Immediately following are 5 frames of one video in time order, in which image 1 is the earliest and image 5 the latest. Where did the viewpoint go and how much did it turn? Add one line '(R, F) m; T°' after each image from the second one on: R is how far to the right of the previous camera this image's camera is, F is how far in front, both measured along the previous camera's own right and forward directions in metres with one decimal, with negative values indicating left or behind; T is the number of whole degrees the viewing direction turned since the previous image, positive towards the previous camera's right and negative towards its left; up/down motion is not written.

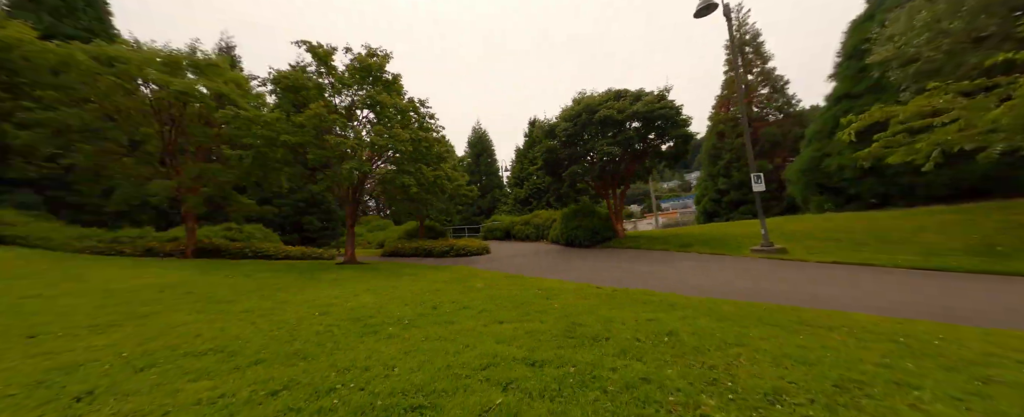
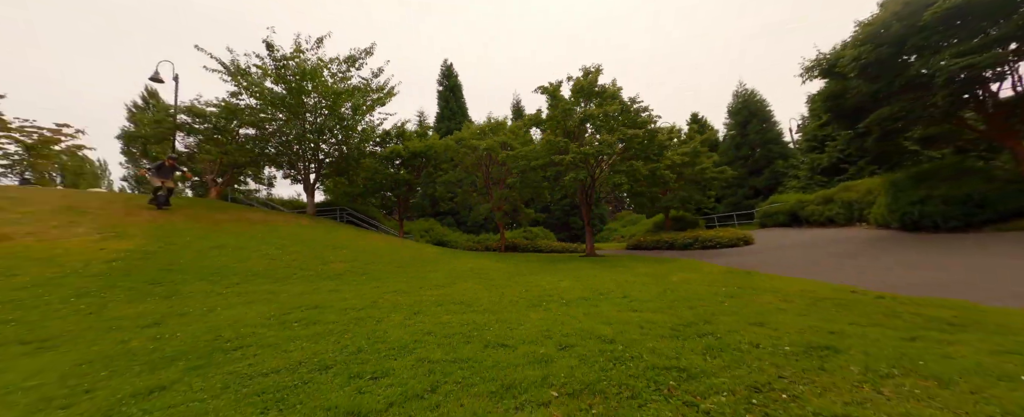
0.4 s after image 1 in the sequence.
(+2.4, -0.2) m; -45°
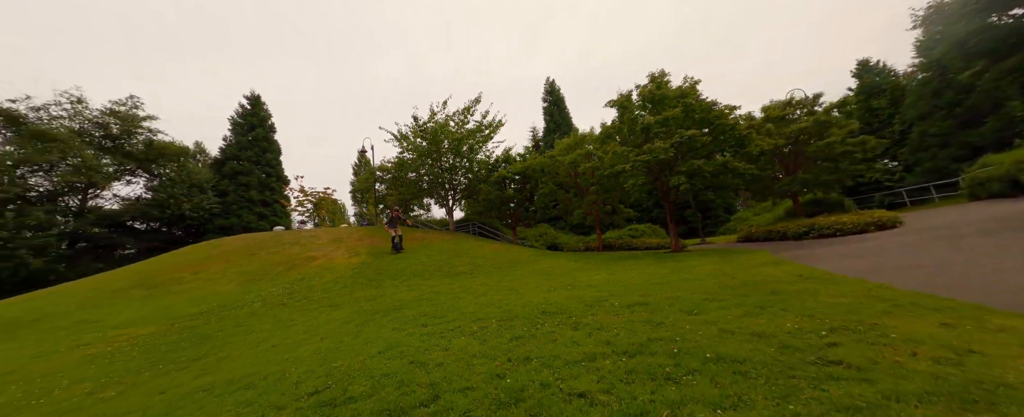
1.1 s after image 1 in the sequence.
(+3.7, -3.0) m; -24°
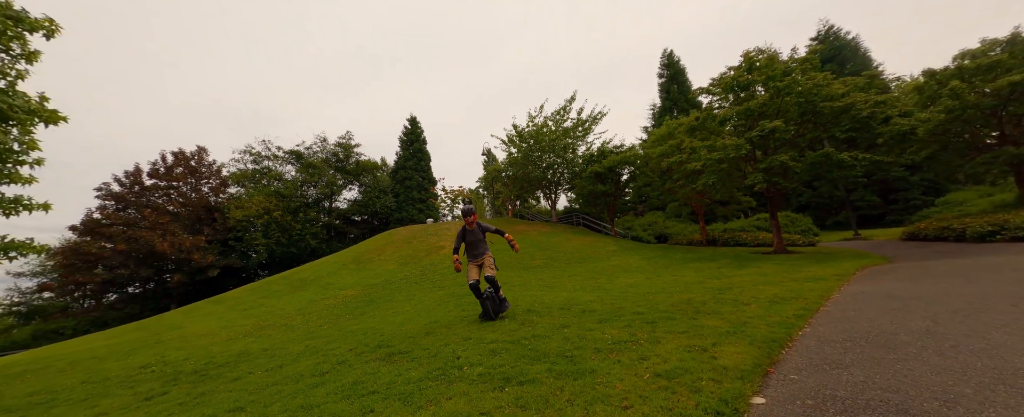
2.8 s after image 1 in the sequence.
(+4.2, -2.0) m; -25°
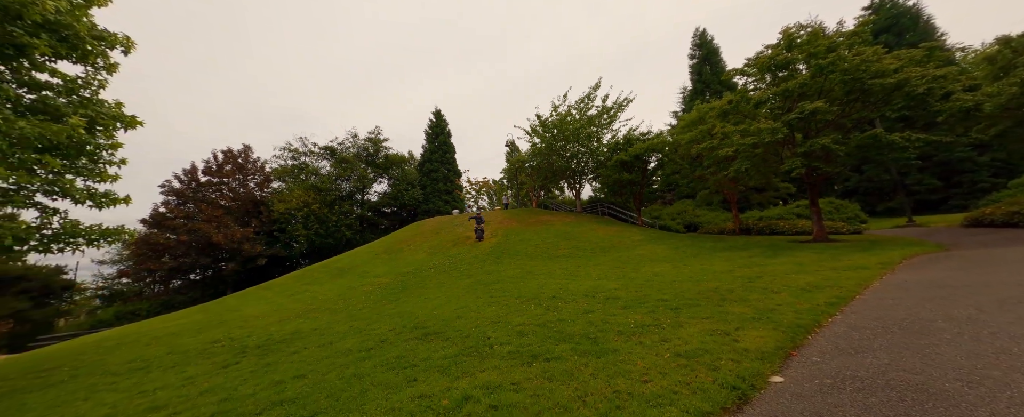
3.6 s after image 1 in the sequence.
(0.0, -0.3) m; -4°
